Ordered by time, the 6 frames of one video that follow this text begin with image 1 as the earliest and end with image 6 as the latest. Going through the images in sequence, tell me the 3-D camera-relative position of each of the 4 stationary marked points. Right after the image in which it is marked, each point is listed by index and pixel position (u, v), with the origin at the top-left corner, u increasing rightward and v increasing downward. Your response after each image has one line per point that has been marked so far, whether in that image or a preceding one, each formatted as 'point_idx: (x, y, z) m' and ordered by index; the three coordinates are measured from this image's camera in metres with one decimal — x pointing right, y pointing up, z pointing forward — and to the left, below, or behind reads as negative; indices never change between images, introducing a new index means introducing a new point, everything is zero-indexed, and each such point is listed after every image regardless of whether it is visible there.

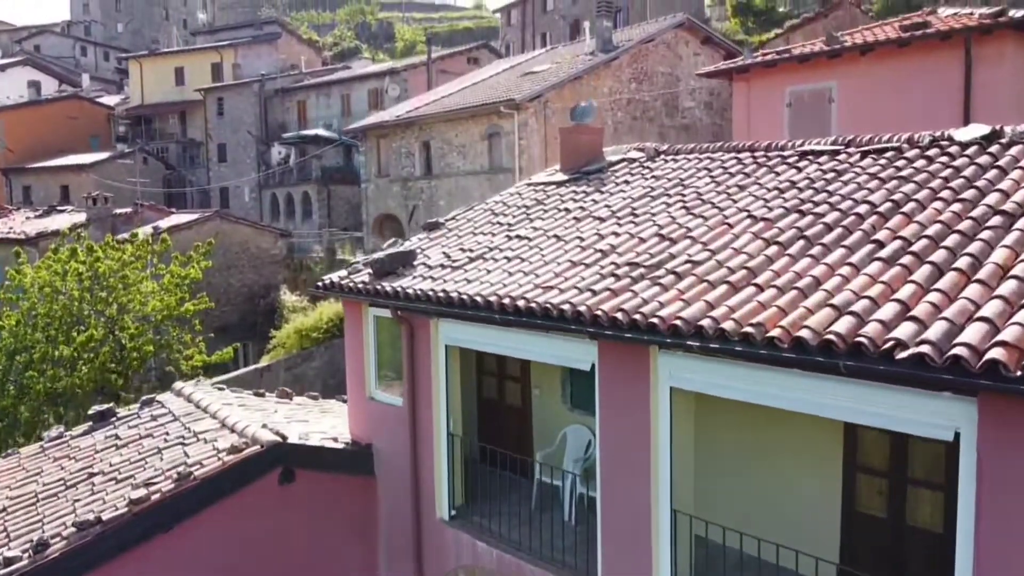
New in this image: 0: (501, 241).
0: (-0.1, +0.5, +7.5) m
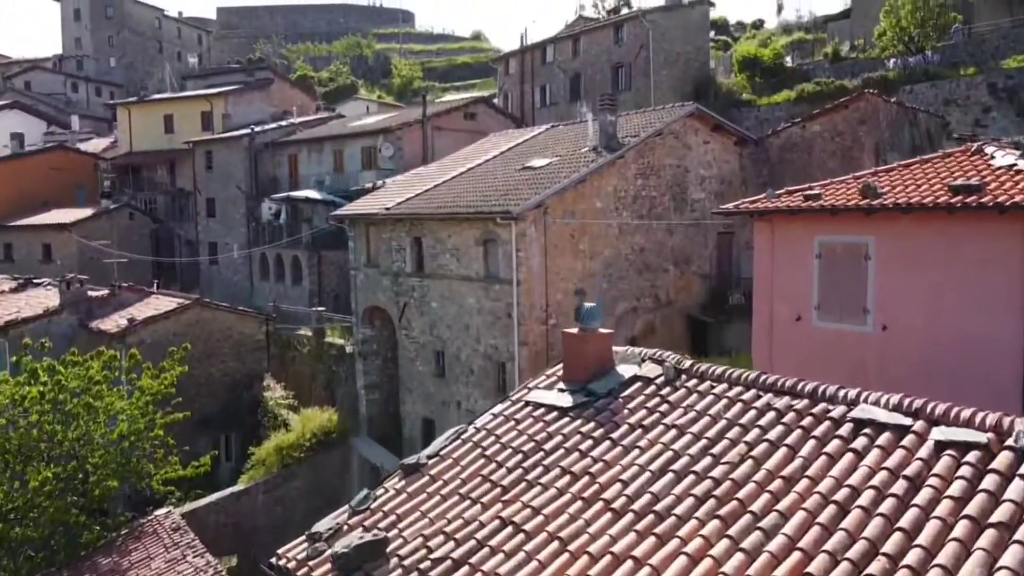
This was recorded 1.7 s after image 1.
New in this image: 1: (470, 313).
0: (-0.2, -1.9, +6.2) m
1: (-0.9, -0.5, +17.3) m
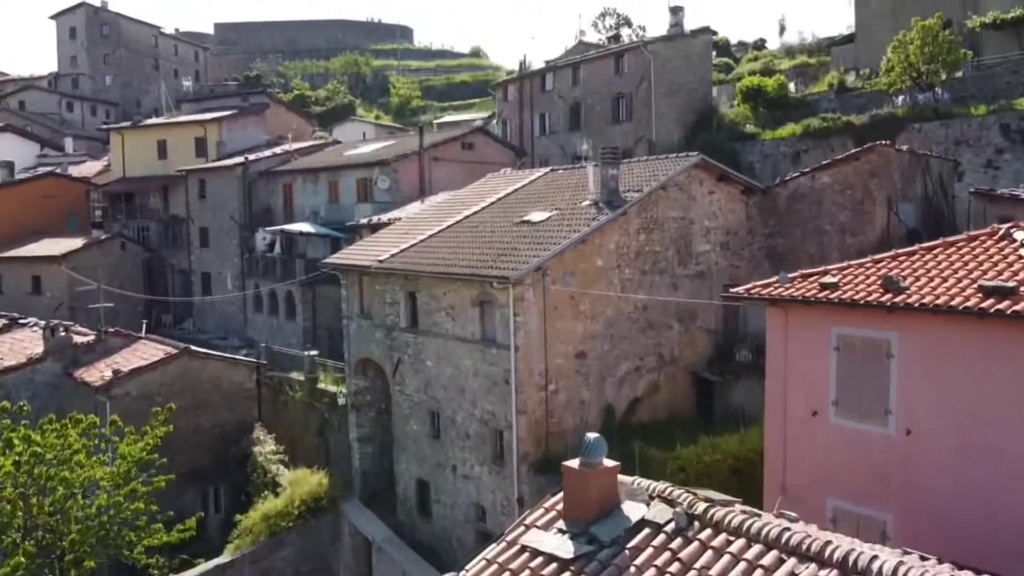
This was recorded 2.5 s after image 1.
0: (-0.2, -3.1, +5.5) m
1: (-1.0, -1.8, +16.6) m
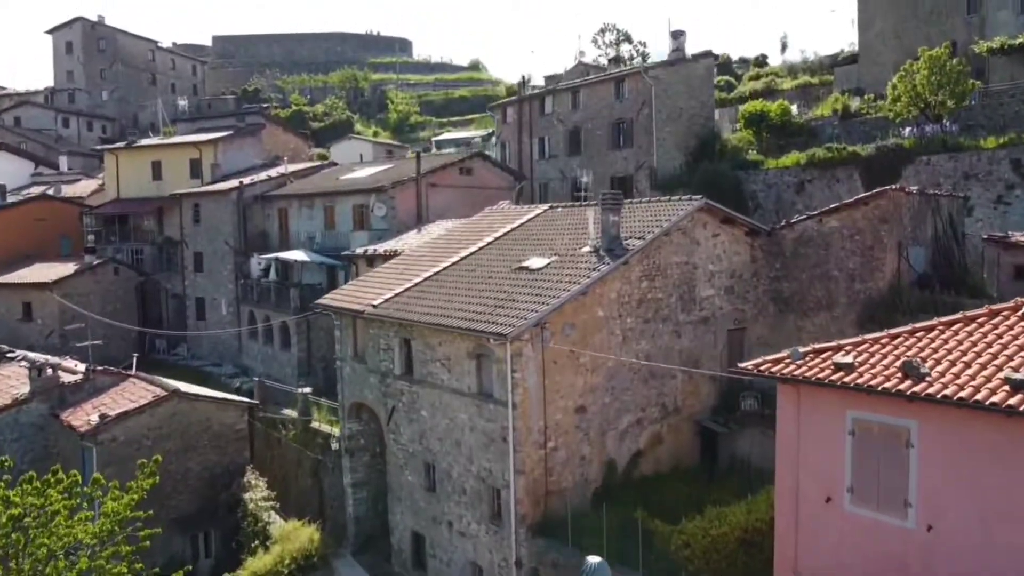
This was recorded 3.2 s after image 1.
0: (-0.2, -4.0, +4.9) m
1: (-1.0, -2.9, +16.0) m
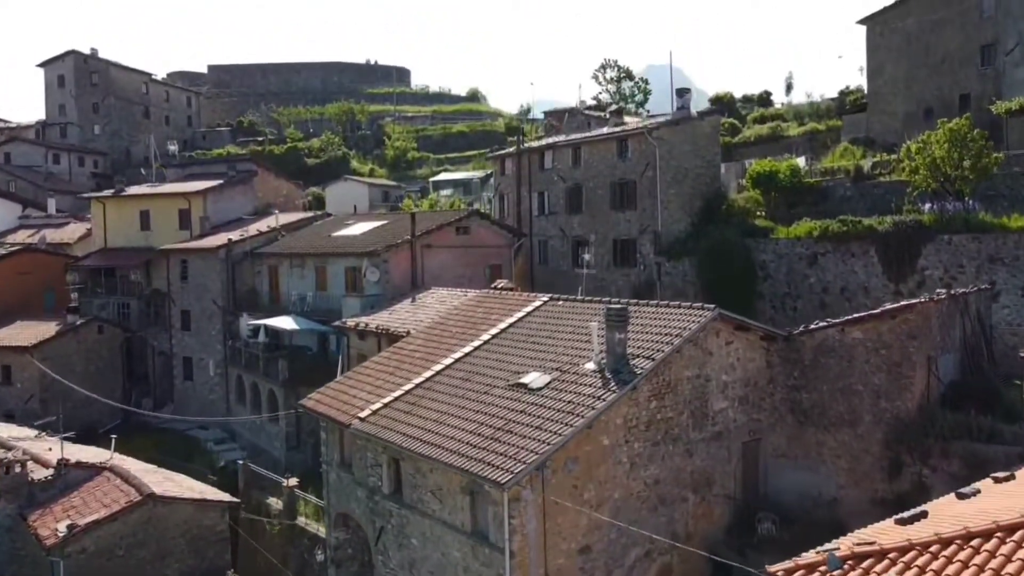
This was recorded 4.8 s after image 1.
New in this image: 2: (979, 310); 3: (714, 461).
0: (-0.3, -6.2, +3.5) m
1: (-1.1, -5.2, +14.7) m
2: (+10.6, -0.5, +17.8) m
3: (+4.1, -3.6, +16.1) m
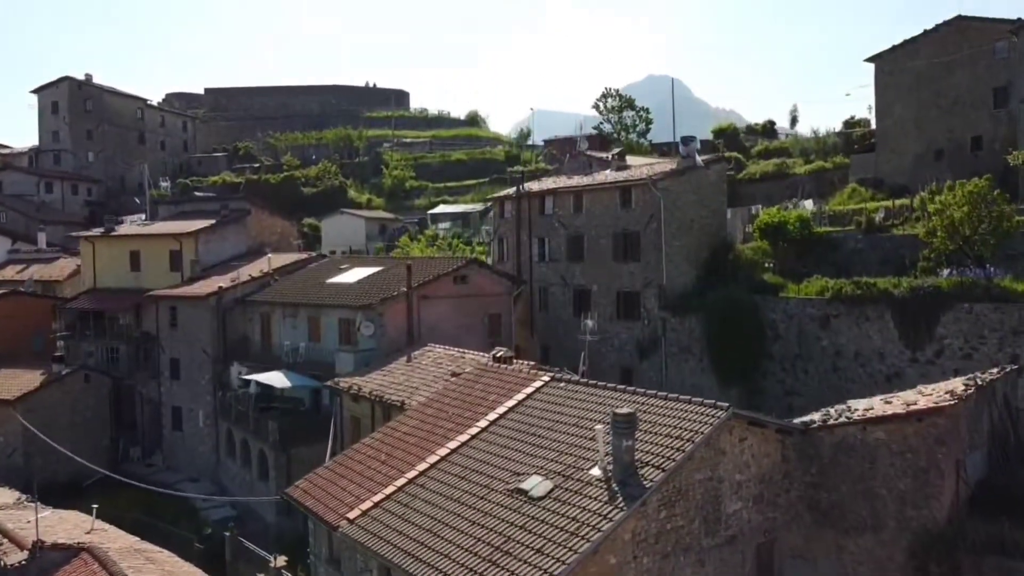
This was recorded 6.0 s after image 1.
0: (-0.3, -7.9, +2.4) m
1: (-1.1, -7.0, +13.6) m
2: (+10.6, -2.4, +16.8) m
3: (+4.1, -5.4, +15.1) m
